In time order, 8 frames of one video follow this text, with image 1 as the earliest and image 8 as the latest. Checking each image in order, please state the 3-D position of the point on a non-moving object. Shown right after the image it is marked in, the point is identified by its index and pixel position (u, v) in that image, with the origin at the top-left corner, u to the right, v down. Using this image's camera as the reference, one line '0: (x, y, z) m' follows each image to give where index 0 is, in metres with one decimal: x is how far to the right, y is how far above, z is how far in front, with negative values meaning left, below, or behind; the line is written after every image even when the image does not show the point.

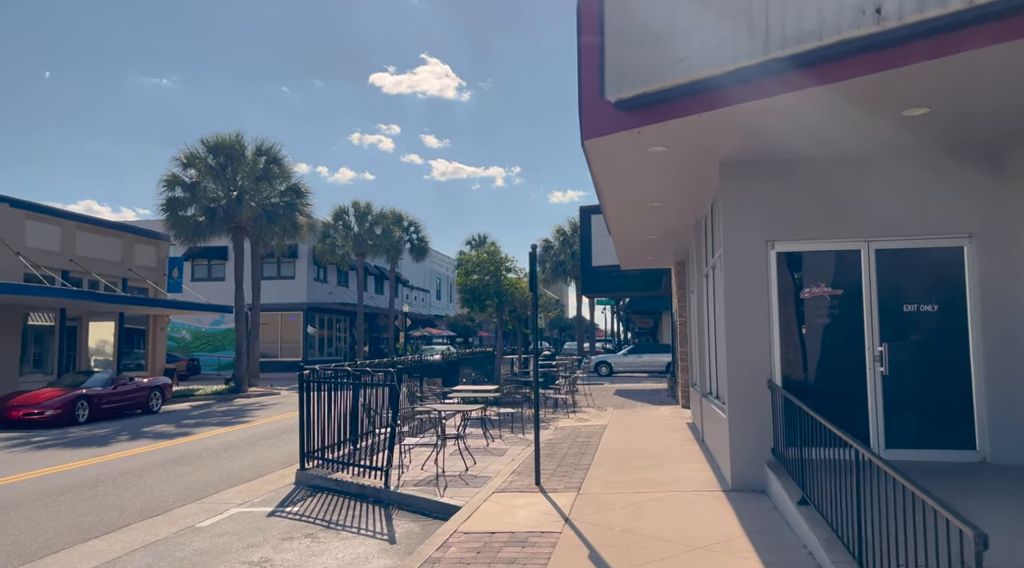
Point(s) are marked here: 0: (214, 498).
0: (-3.5, -2.5, +8.6) m
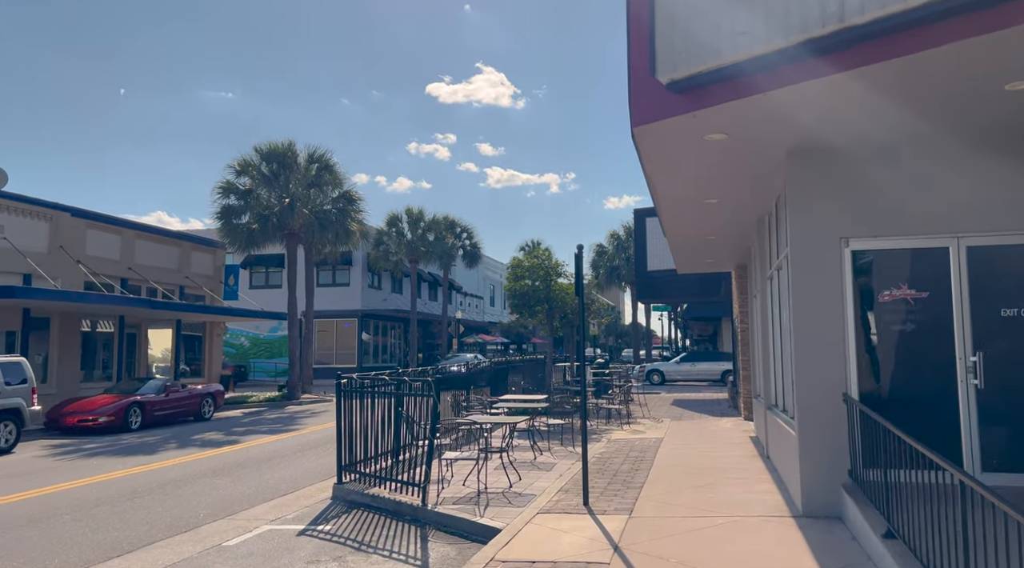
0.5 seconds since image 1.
0: (-3.0, -2.6, +8.2) m
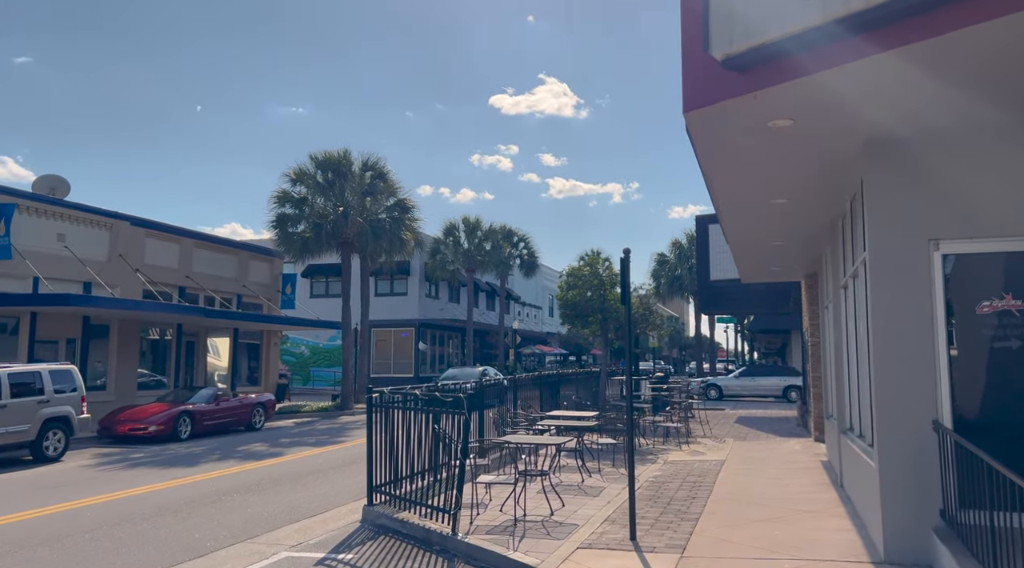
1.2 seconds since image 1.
0: (-2.6, -2.6, +7.7) m
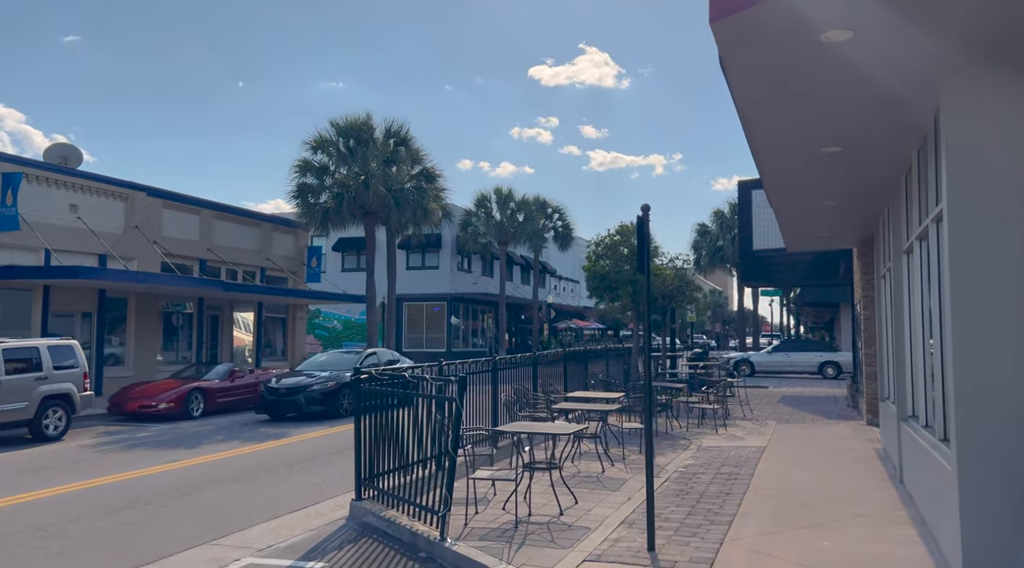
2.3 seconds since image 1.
0: (-2.6, -2.3, +6.8) m
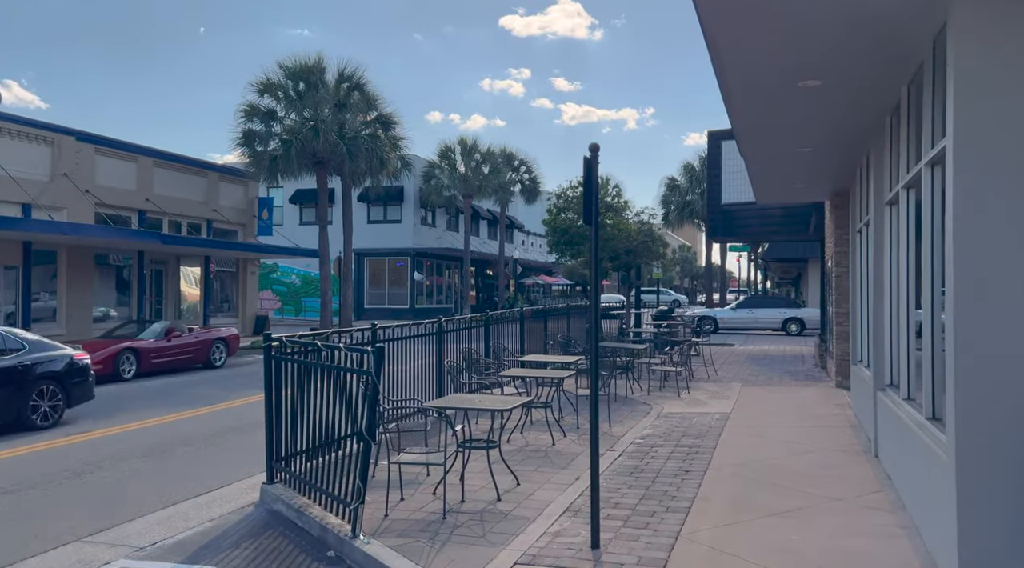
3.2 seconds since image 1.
0: (-3.1, -2.0, +5.8) m
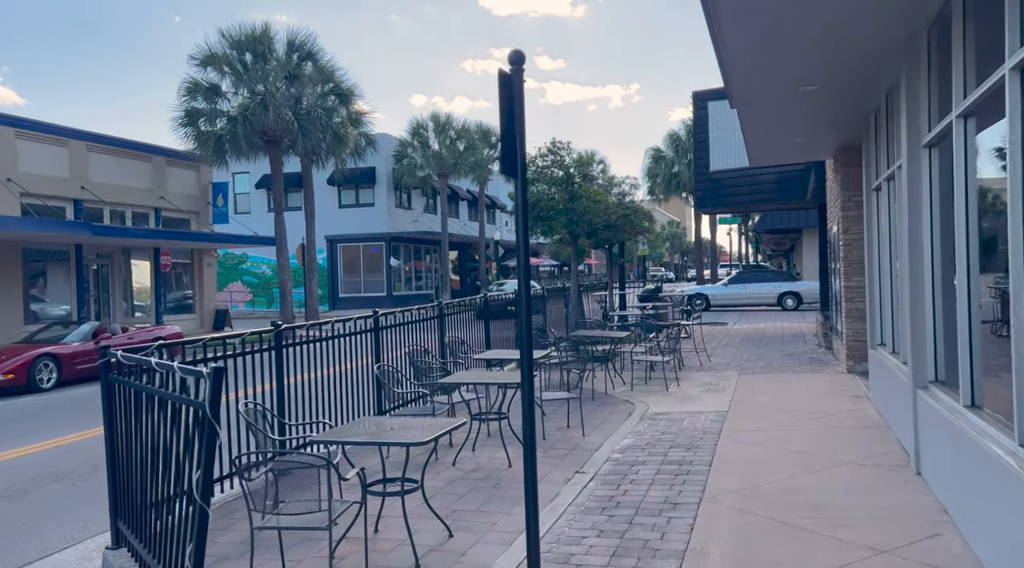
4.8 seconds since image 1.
0: (-3.6, -2.0, +4.0) m
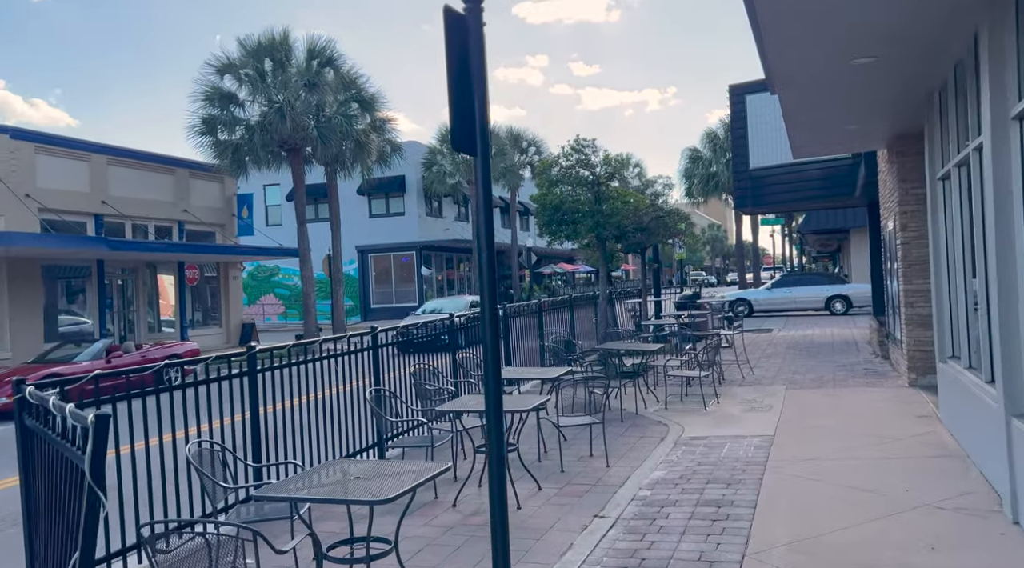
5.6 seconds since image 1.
0: (-3.7, -2.1, +3.3) m
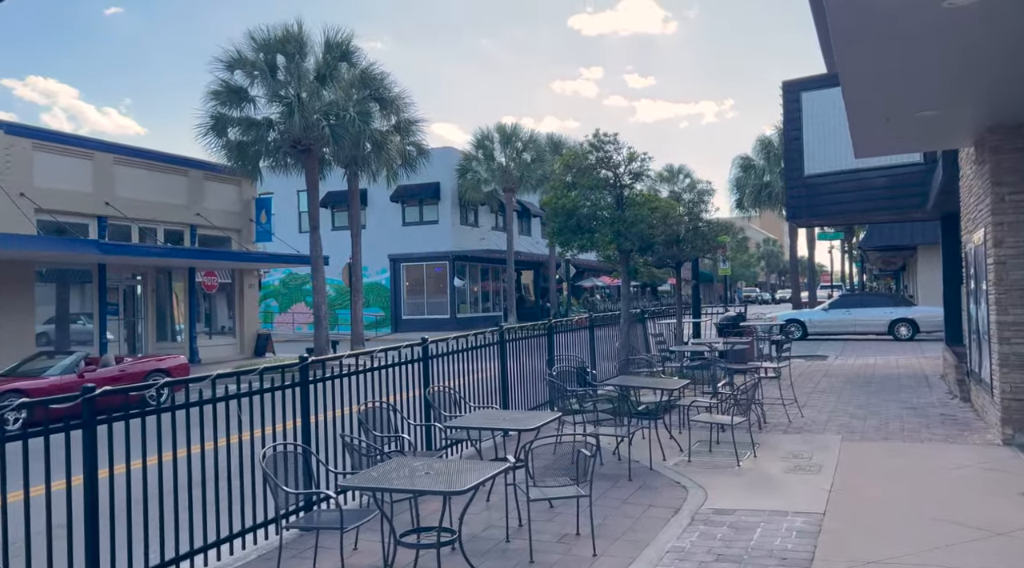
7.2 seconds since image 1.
0: (-4.3, -2.1, +1.8) m
